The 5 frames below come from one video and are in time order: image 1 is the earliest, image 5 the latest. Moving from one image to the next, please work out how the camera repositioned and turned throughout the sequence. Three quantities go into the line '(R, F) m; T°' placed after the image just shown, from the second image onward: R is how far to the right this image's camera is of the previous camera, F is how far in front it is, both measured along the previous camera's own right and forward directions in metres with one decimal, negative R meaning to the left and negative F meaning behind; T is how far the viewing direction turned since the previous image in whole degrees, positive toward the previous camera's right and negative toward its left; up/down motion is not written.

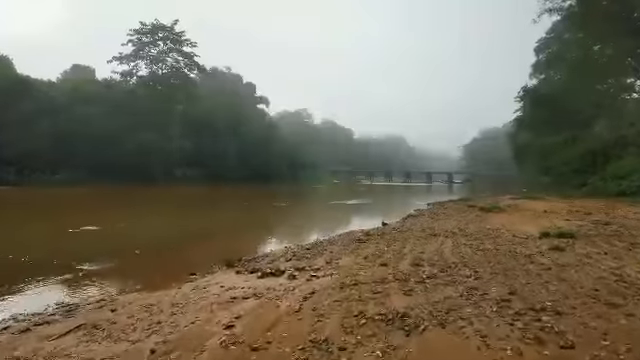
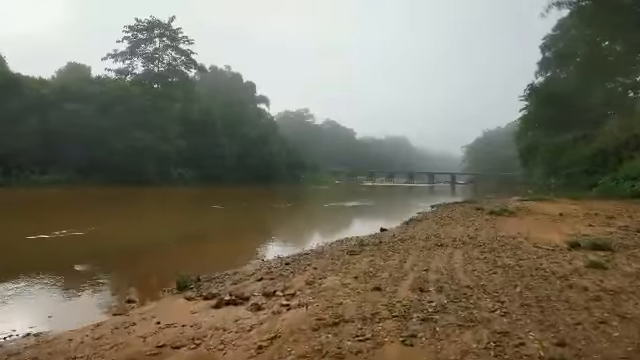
(+0.2, +1.0) m; 0°
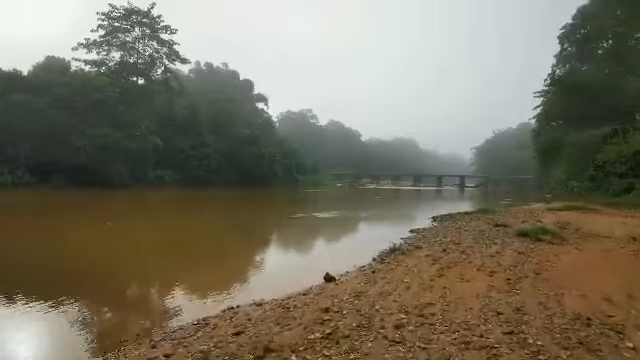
(+1.1, +3.8) m; -1°
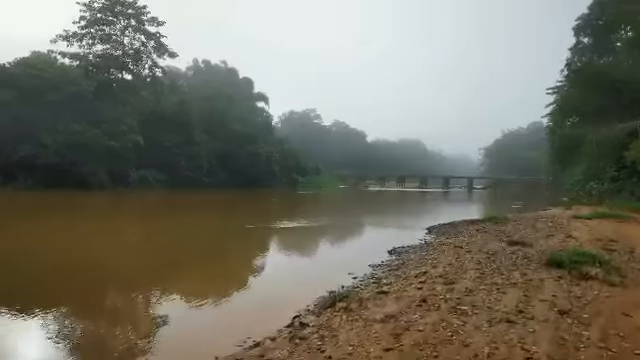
(+0.9, +2.4) m; -1°
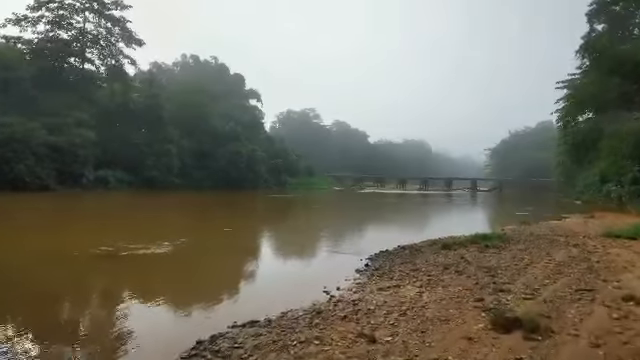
(+1.6, +3.6) m; -1°
